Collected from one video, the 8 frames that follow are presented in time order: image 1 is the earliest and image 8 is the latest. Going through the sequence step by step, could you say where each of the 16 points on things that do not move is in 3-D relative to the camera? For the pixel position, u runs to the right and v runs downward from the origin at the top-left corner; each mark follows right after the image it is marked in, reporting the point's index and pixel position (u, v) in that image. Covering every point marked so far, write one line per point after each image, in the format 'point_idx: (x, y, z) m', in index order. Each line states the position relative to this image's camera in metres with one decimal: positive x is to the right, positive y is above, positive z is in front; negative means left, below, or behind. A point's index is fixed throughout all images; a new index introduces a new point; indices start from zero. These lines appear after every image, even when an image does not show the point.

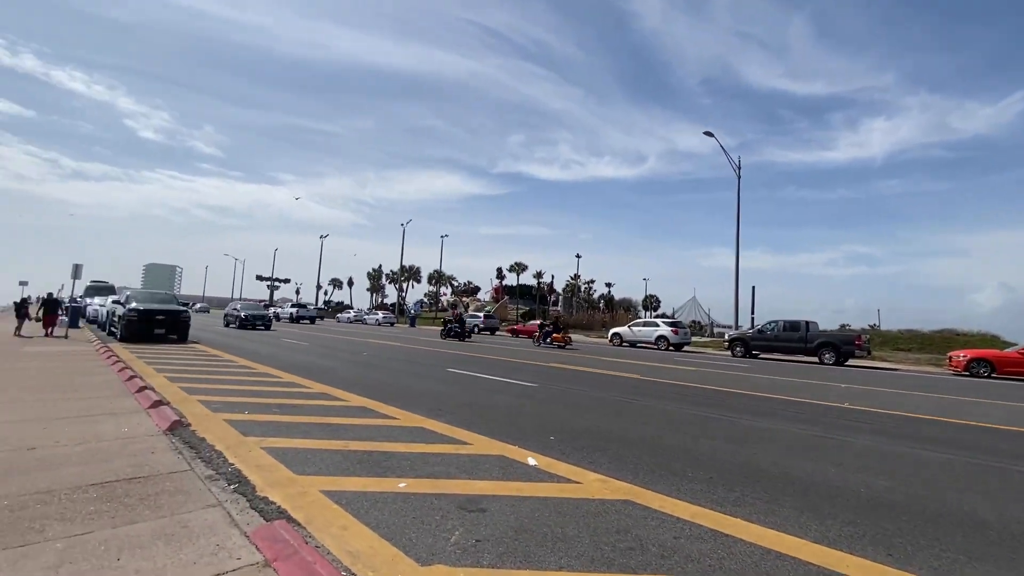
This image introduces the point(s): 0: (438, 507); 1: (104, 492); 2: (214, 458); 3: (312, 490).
0: (-0.7, -2.0, +4.4) m
1: (-3.8, -1.9, +4.5) m
2: (-3.5, -2.0, +5.6) m
3: (-1.9, -2.0, +4.7) m
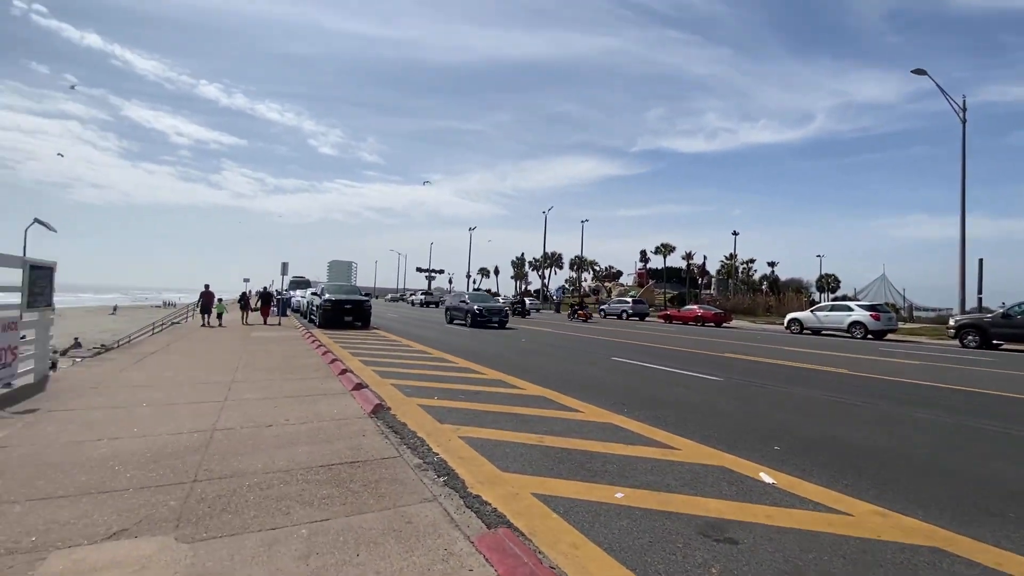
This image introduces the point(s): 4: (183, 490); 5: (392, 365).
0: (+1.2, -1.8, +3.6) m
1: (-1.7, -1.8, +4.7) m
2: (-1.1, -1.8, +5.6) m
3: (+0.1, -1.8, +4.3) m
4: (-2.9, -1.7, +4.2) m
5: (-2.8, -1.8, +11.3) m
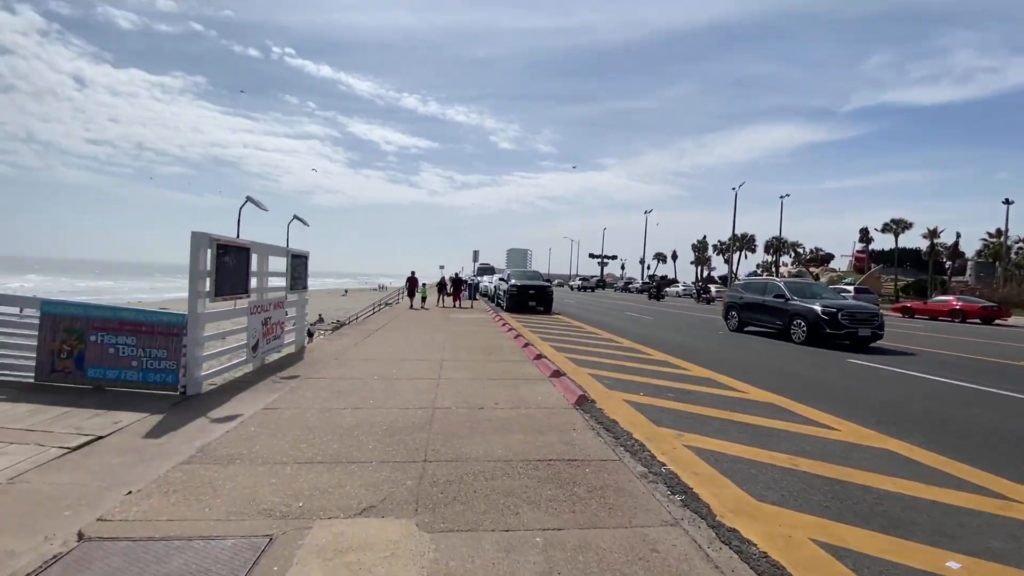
0: (+2.8, -1.7, +2.3) m
1: (+0.4, -1.7, +4.3) m
2: (+1.3, -1.7, +5.0) m
3: (+2.0, -1.7, +3.3) m
4: (-0.9, -1.6, +4.2) m
5: (+1.7, -1.5, +10.9) m
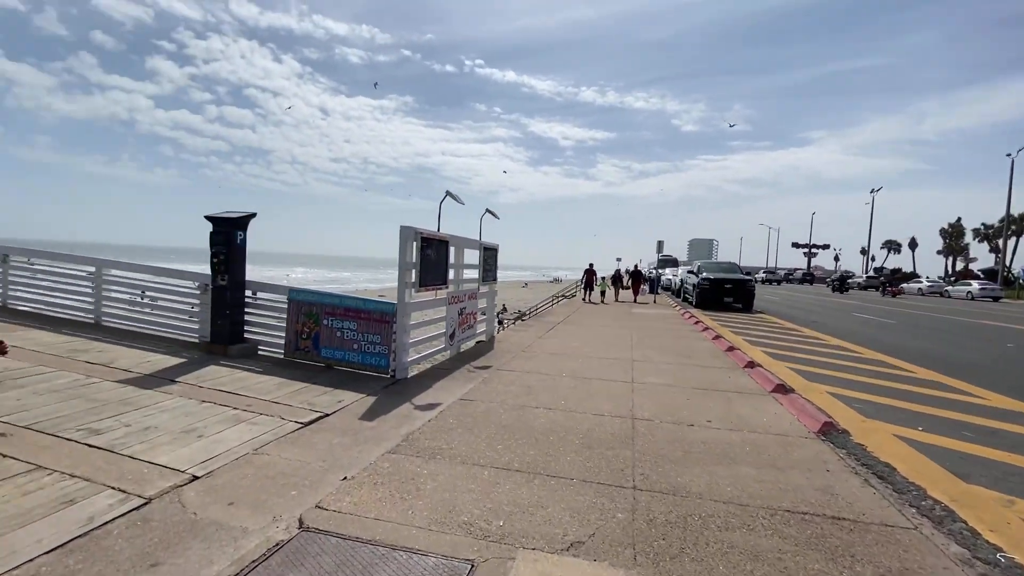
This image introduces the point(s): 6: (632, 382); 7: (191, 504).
0: (+3.6, -1.8, +0.5) m
1: (+2.0, -1.6, +3.2) m
2: (+3.1, -1.6, +3.5) m
3: (+3.2, -1.7, +1.7) m
4: (+0.8, -1.6, +3.5) m
5: (+5.5, -1.4, +8.9) m
6: (+1.8, -1.4, +7.2) m
7: (-2.2, -1.5, +3.3) m
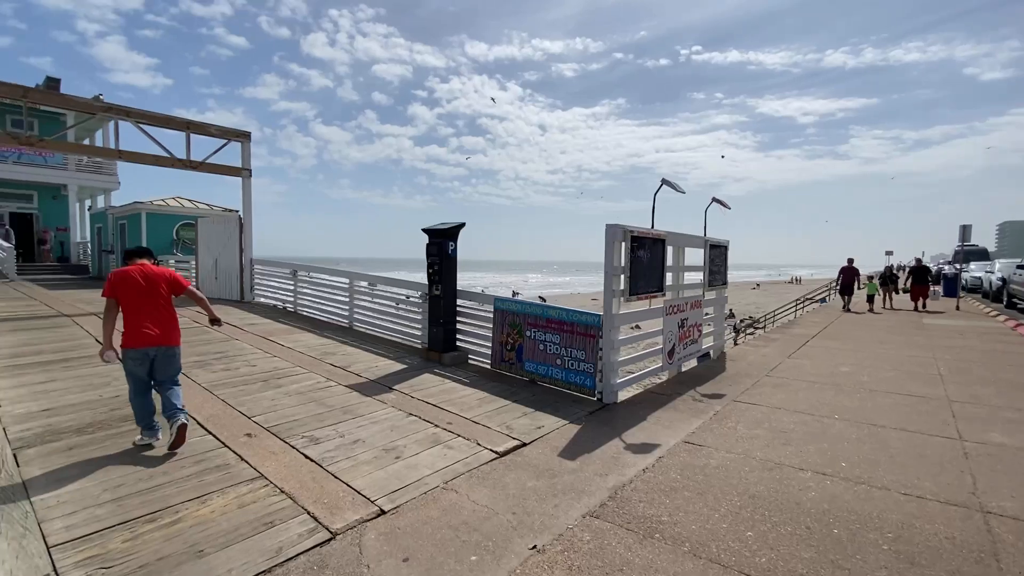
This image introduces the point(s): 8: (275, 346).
0: (+3.2, -1.8, -2.1) m
1: (+2.9, -1.7, +1.0) m
2: (+4.0, -1.7, +0.8) m
3: (+3.3, -1.7, -0.9) m
4: (+2.0, -1.6, +1.8) m
5: (+8.5, -1.4, +4.7) m
6: (+4.4, -1.5, +4.7) m
7: (-0.9, -1.6, +2.9) m
8: (-3.8, -0.9, +7.7) m
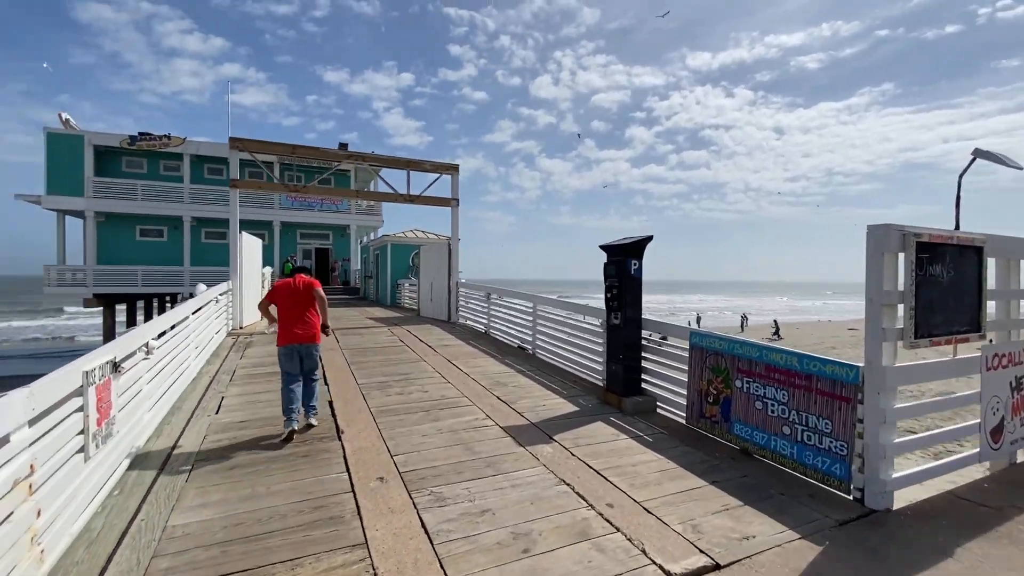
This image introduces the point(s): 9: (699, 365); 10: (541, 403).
0: (+1.1, -1.7, -4.4) m
1: (+2.2, -1.8, -1.4) m
2: (+3.2, -1.7, -2.1) m
3: (+1.8, -1.7, -3.3) m
4: (+1.8, -1.7, -0.3) m
5: (+8.9, -1.7, -0.5) m
6: (+5.2, -1.7, +1.3) m
7: (-0.3, -1.7, +1.9) m
8: (-0.9, -1.3, +7.5) m
9: (+2.0, -0.8, +5.3) m
10: (+0.4, -1.5, +6.1) m
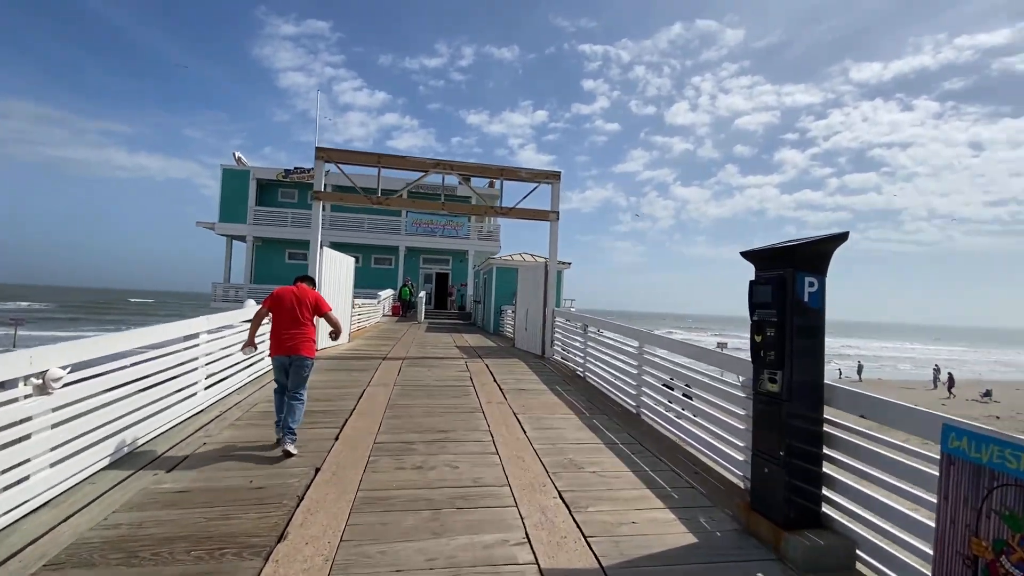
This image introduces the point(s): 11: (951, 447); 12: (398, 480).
0: (-1.1, -1.3, -6.7) m
1: (+0.7, -1.6, -4.1) m
2: (+1.4, -1.5, -5.0) m
3: (-0.2, -1.4, -5.8) m
4: (+0.6, -1.6, -2.9) m
5: (+7.4, -1.7, -5.0) m
6: (+4.3, -1.7, -2.3) m
7: (-0.9, -1.7, -0.3) m
8: (0.0, -1.6, +5.4) m
9: (+2.3, -1.1, +2.4) m
10: (+0.9, -1.7, +3.6) m
11: (+2.3, -0.8, +2.5) m
12: (-0.9, -1.6, +4.0) m
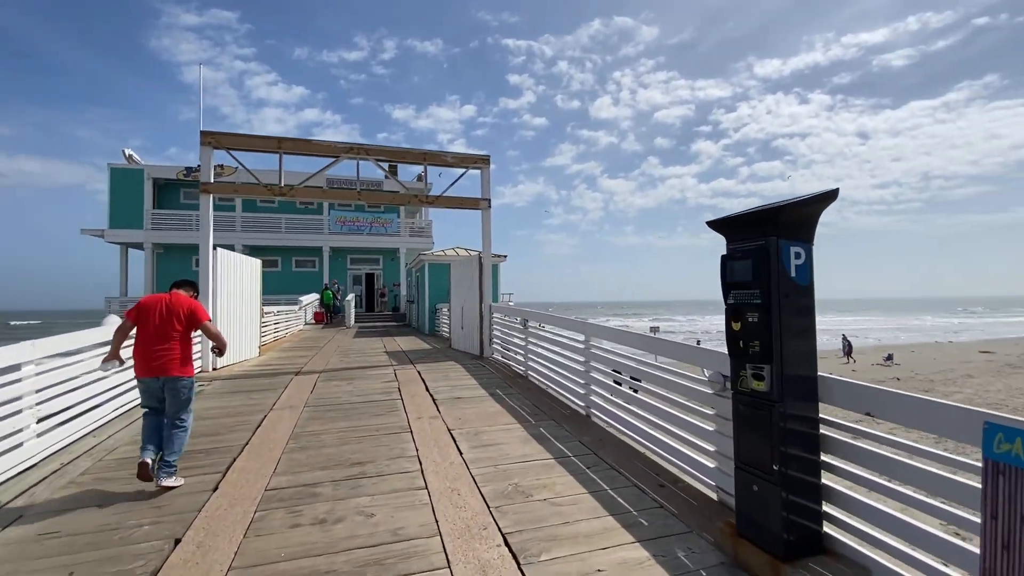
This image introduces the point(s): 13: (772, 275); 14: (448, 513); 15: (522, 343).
0: (-0.2, -1.4, -7.6) m
1: (+1.3, -1.5, -4.9) m
2: (+2.1, -1.4, -5.6) m
3: (+0.6, -1.4, -6.7) m
4: (+1.0, -1.5, -3.7) m
5: (+8.1, -1.3, -4.8) m
6: (+4.6, -1.5, -2.6) m
7: (-0.8, -1.7, -1.2) m
8: (-0.6, -1.6, +4.5) m
9: (+2.0, -0.9, +1.9) m
10: (+0.5, -1.6, +2.8) m
11: (+2.0, -0.7, +1.9) m
12: (-1.4, -1.6, +3.0) m
13: (+1.4, +0.1, +2.6) m
14: (-0.4, -1.6, +3.4) m
15: (+0.2, -0.9, +8.0) m
